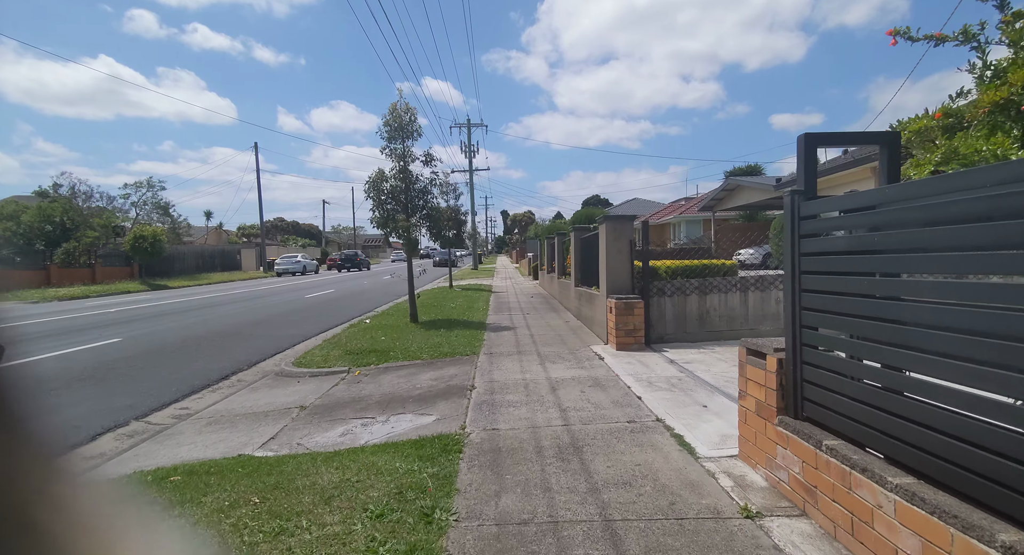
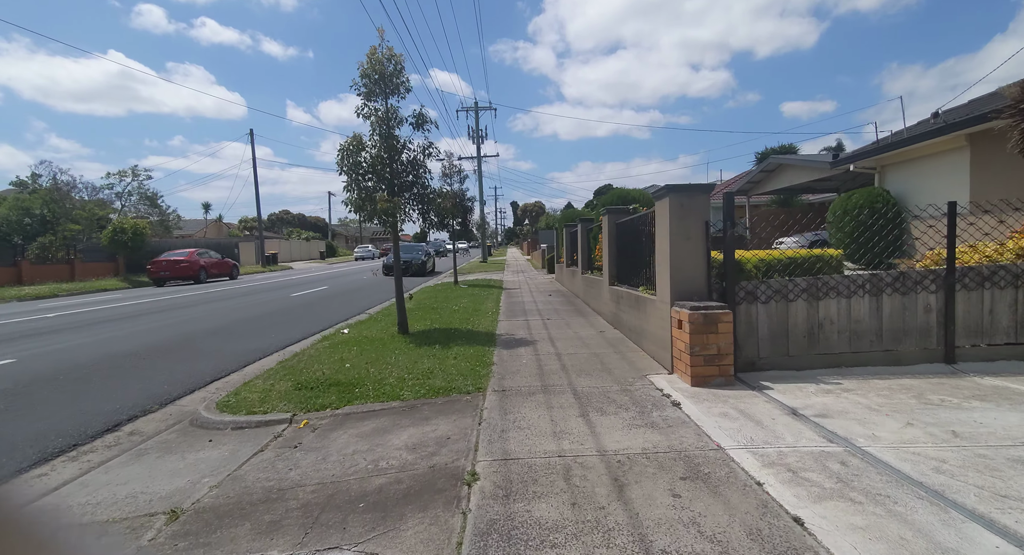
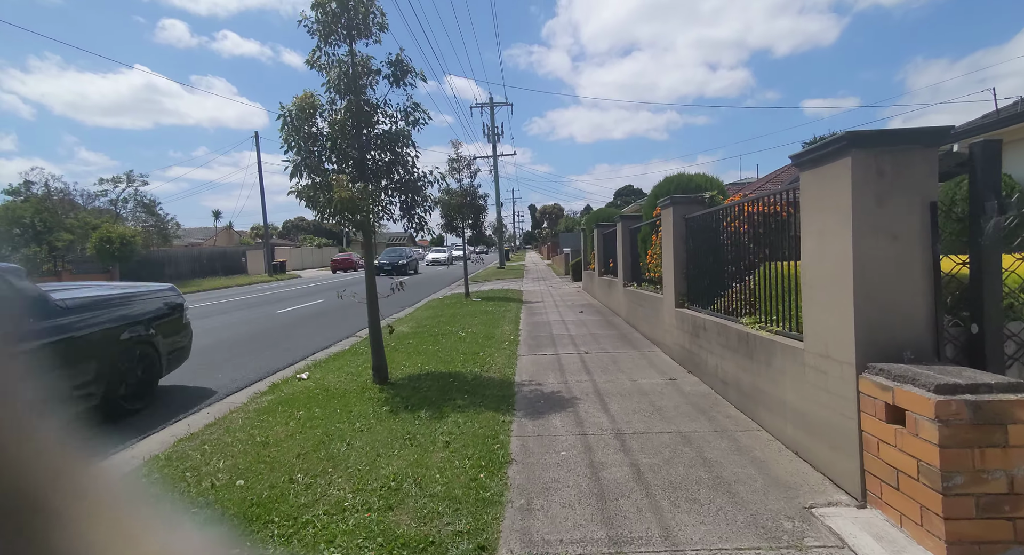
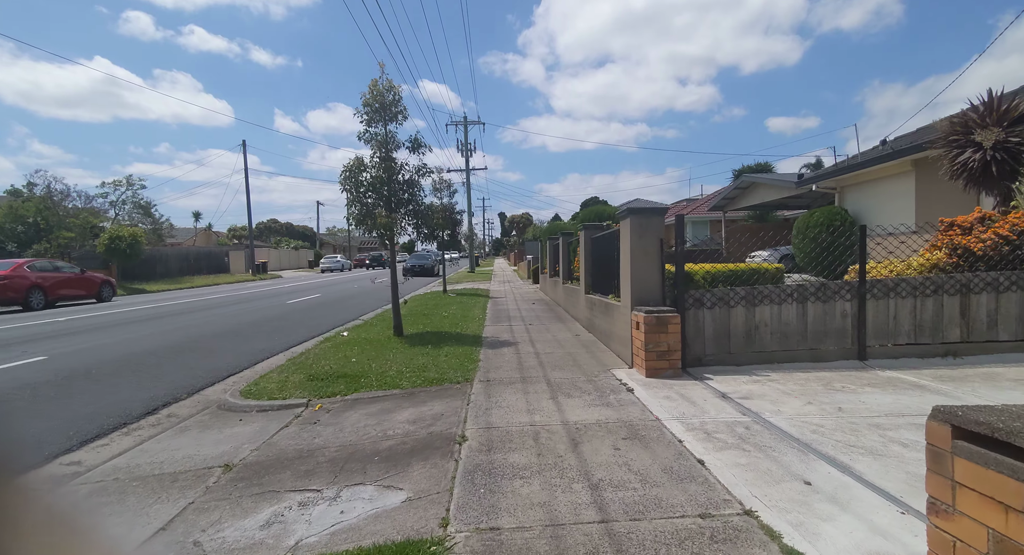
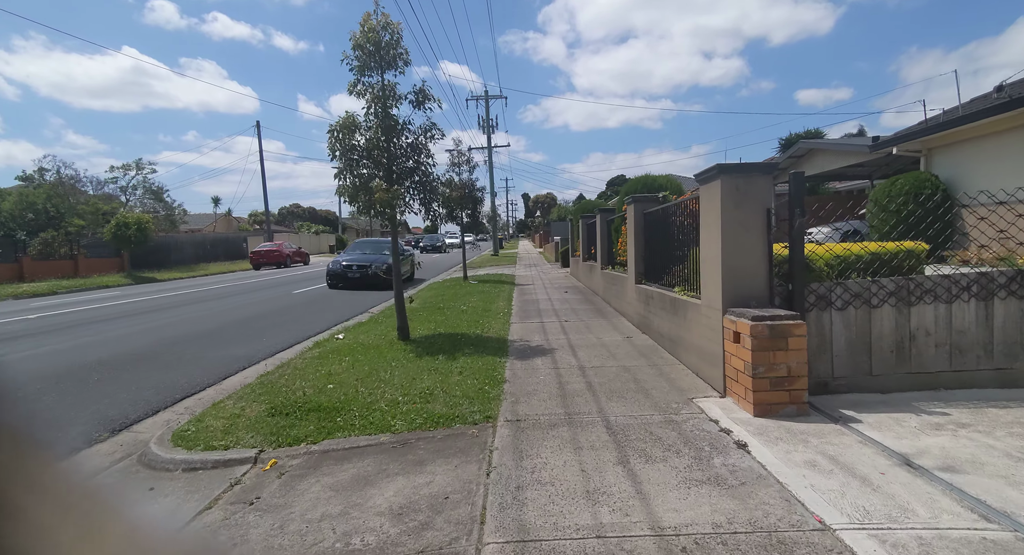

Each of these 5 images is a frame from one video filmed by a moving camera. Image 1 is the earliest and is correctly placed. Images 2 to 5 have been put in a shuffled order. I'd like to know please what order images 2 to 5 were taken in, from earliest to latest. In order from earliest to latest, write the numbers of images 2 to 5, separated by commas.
4, 2, 5, 3
